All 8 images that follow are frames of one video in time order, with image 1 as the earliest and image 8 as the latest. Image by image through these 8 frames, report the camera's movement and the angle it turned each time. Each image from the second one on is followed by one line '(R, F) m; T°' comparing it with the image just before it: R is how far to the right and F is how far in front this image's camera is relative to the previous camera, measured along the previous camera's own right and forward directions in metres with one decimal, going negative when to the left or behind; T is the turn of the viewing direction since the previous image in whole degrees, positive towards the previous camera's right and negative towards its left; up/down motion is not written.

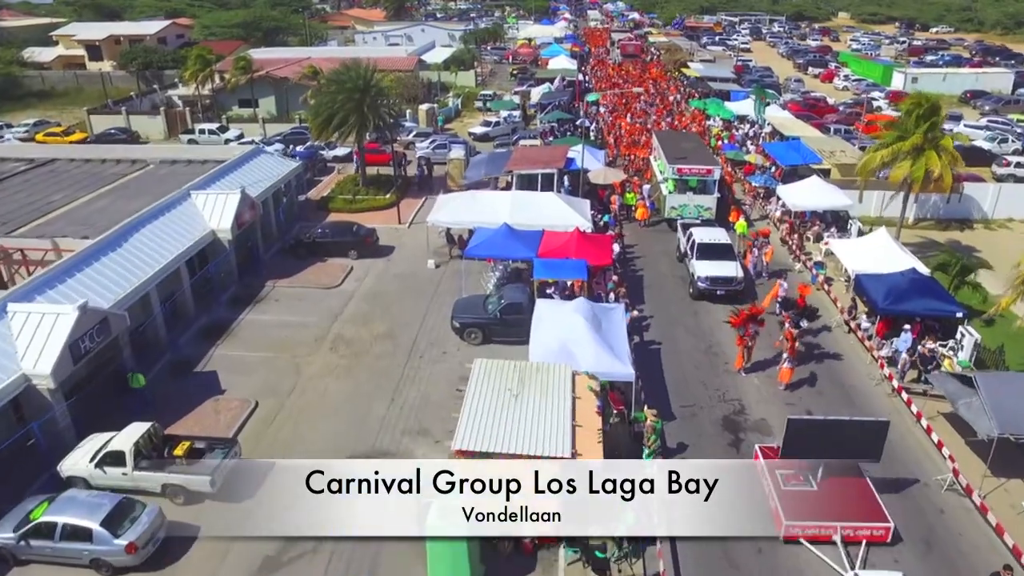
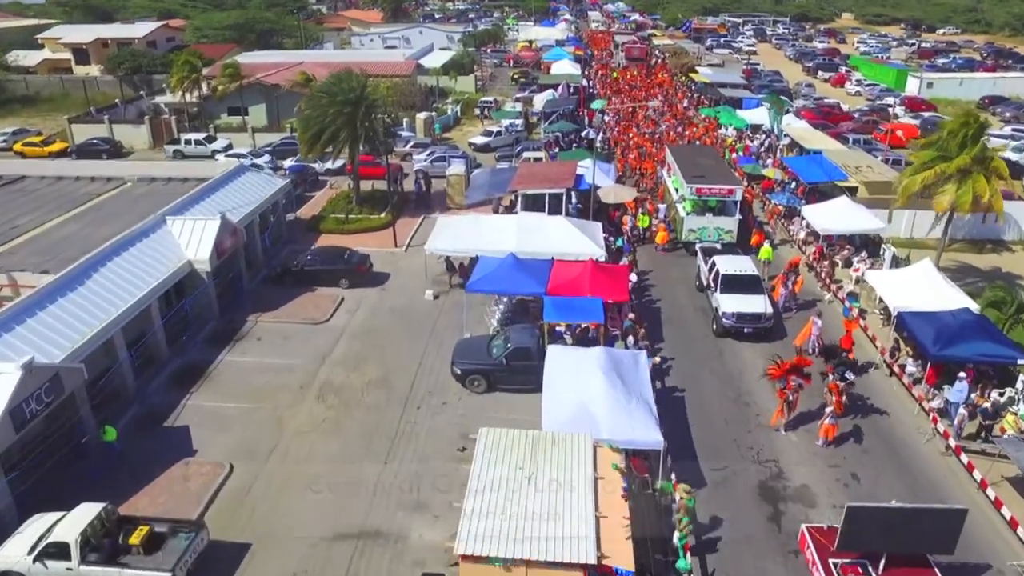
(-0.2, +2.2) m; 0°
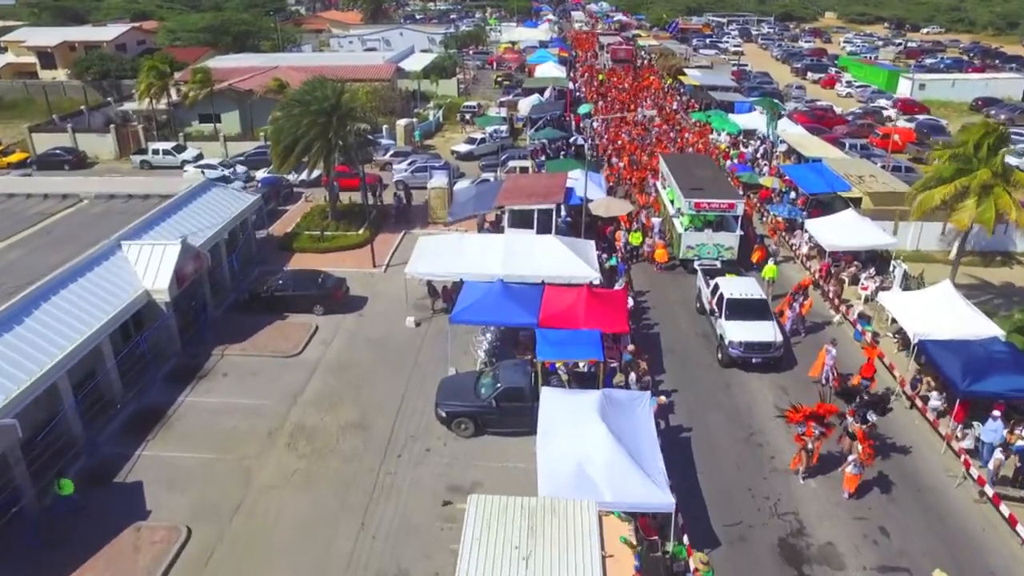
(-0.1, +1.8) m; +1°
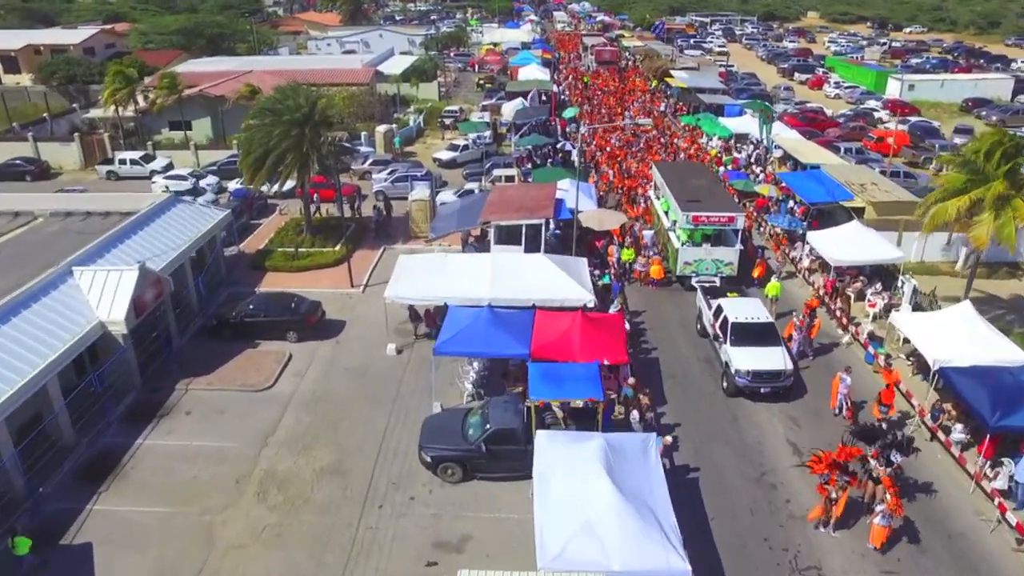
(-0.1, +1.6) m; +1°
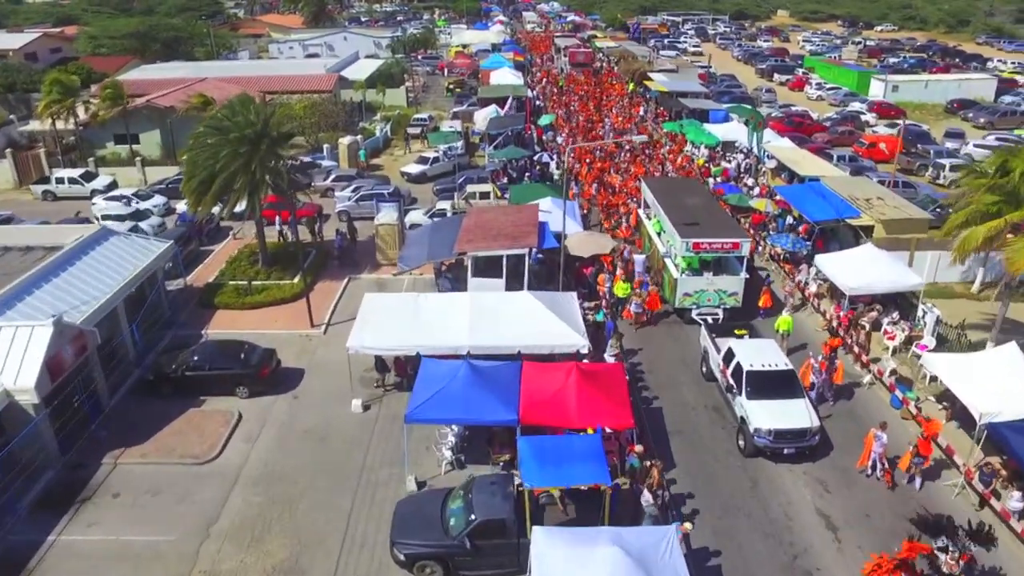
(-0.2, +2.7) m; +2°
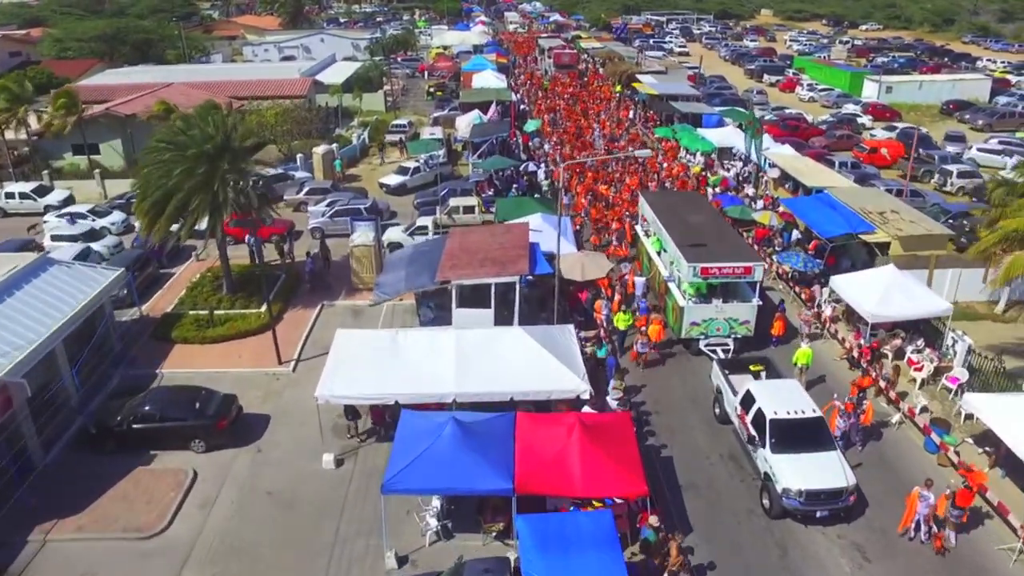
(-0.1, +2.2) m; +1°
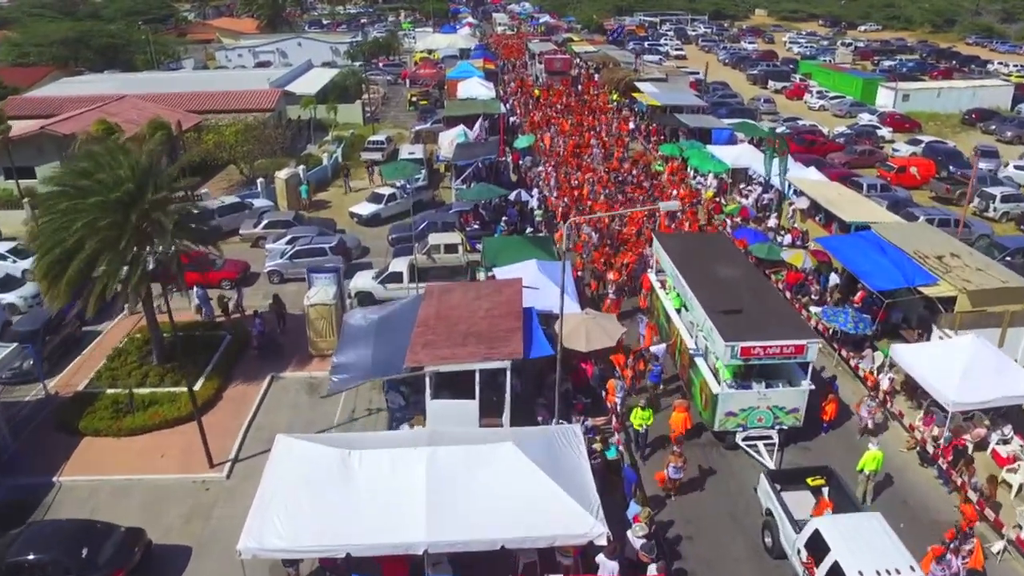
(0.0, +4.1) m; +1°
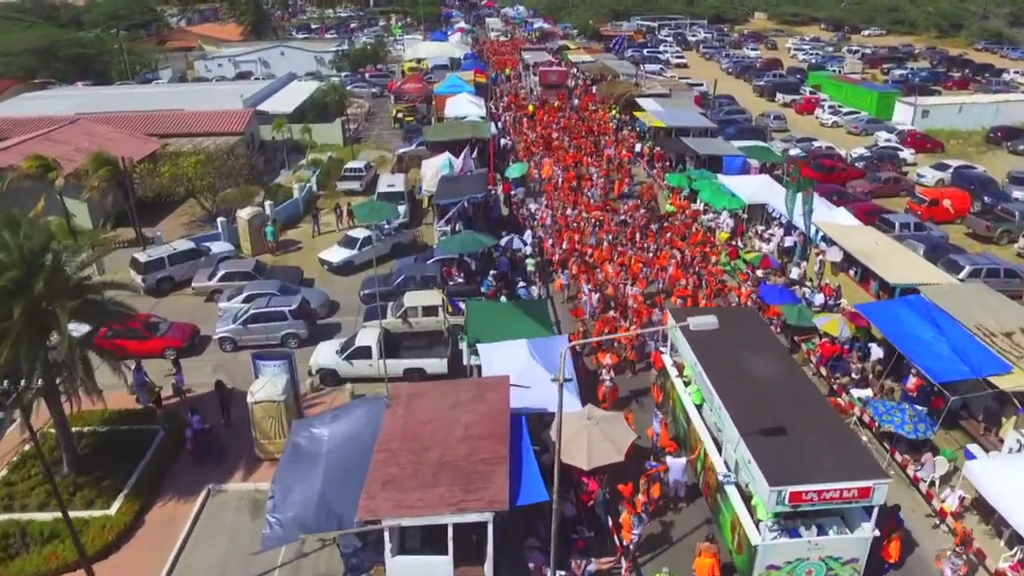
(+0.2, +3.5) m; 0°
